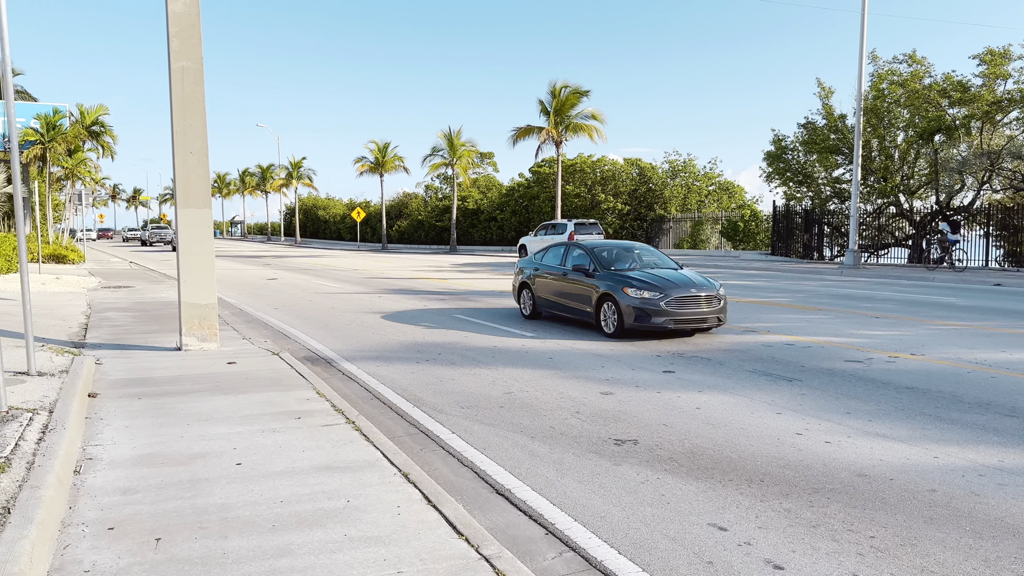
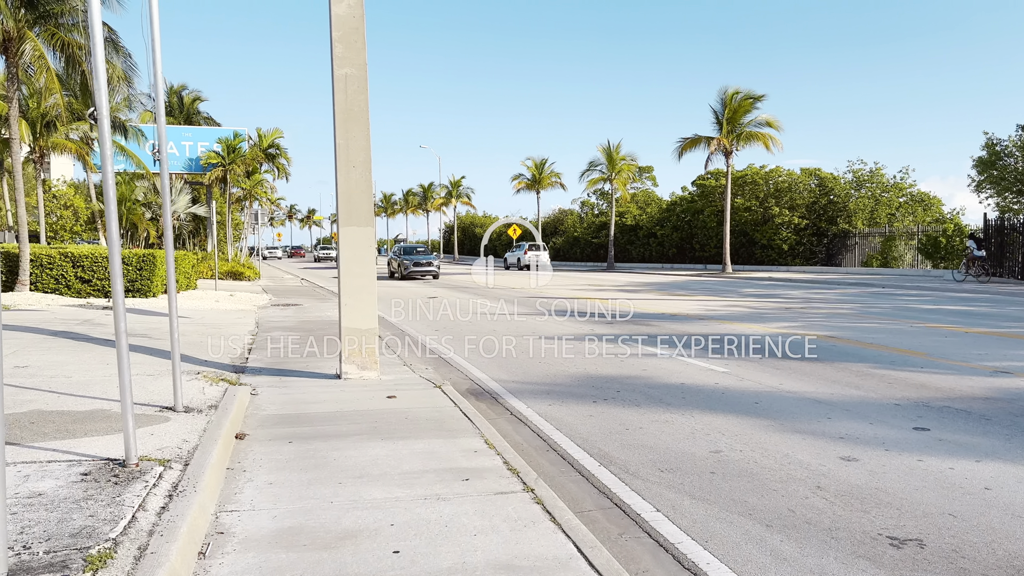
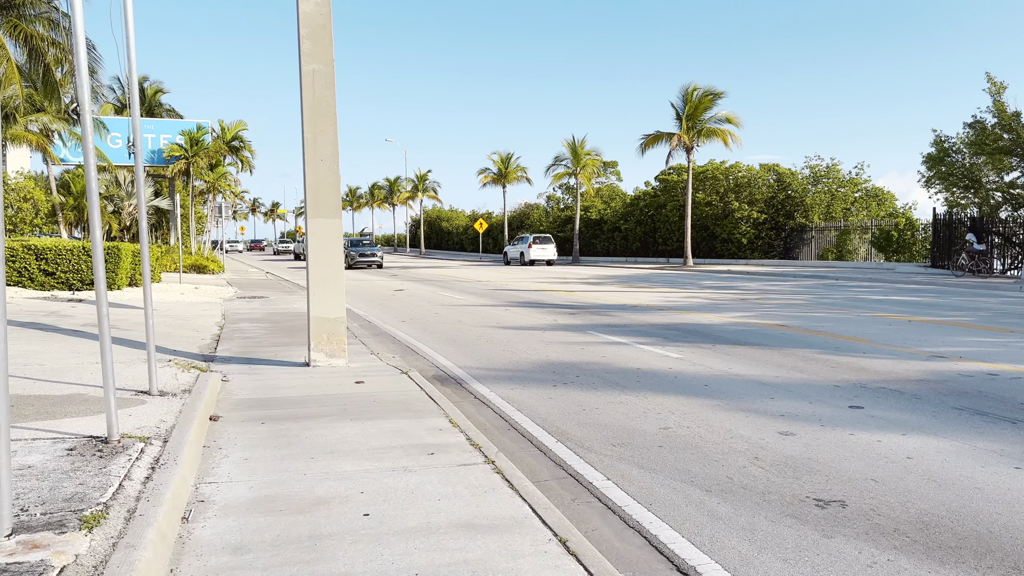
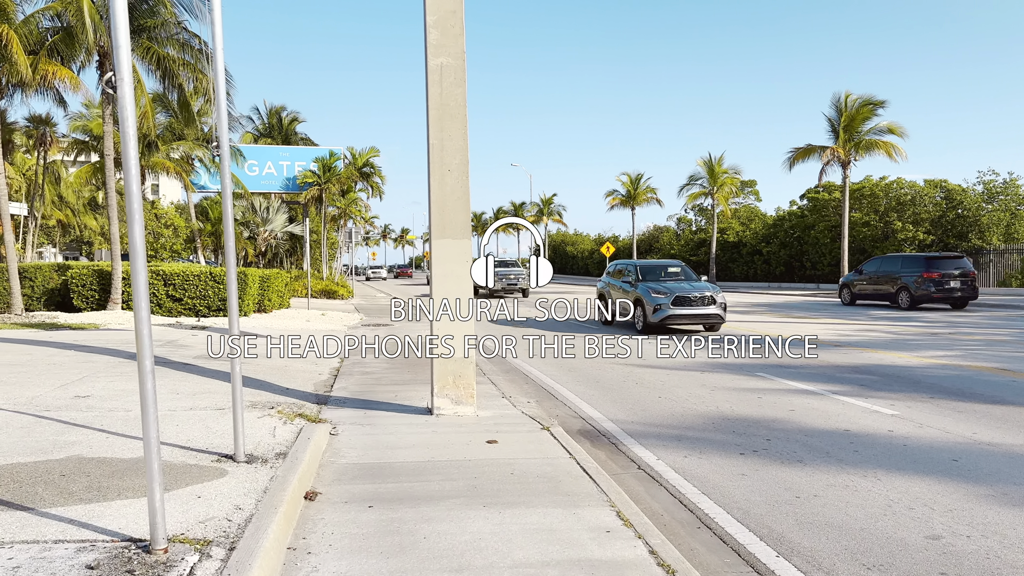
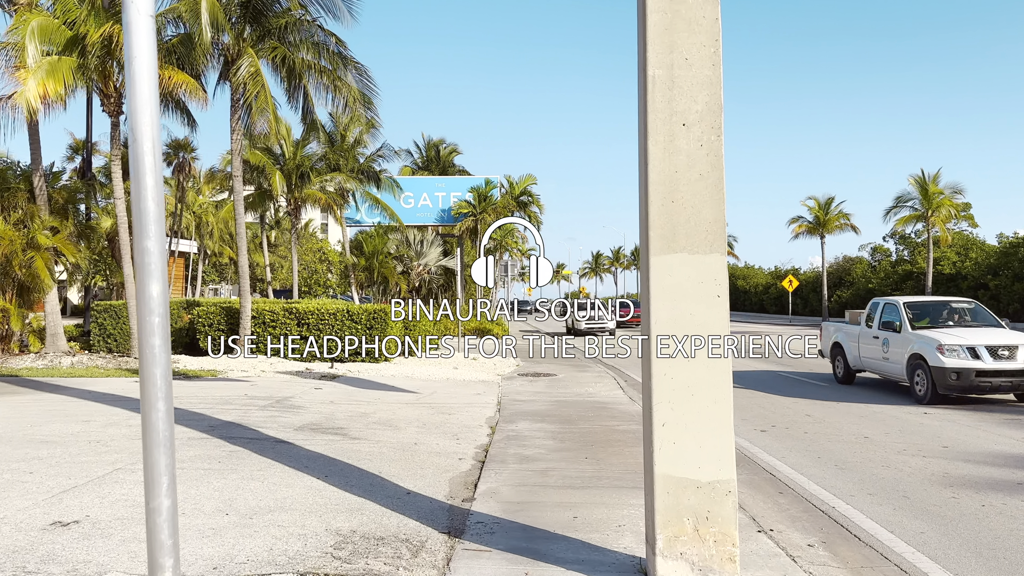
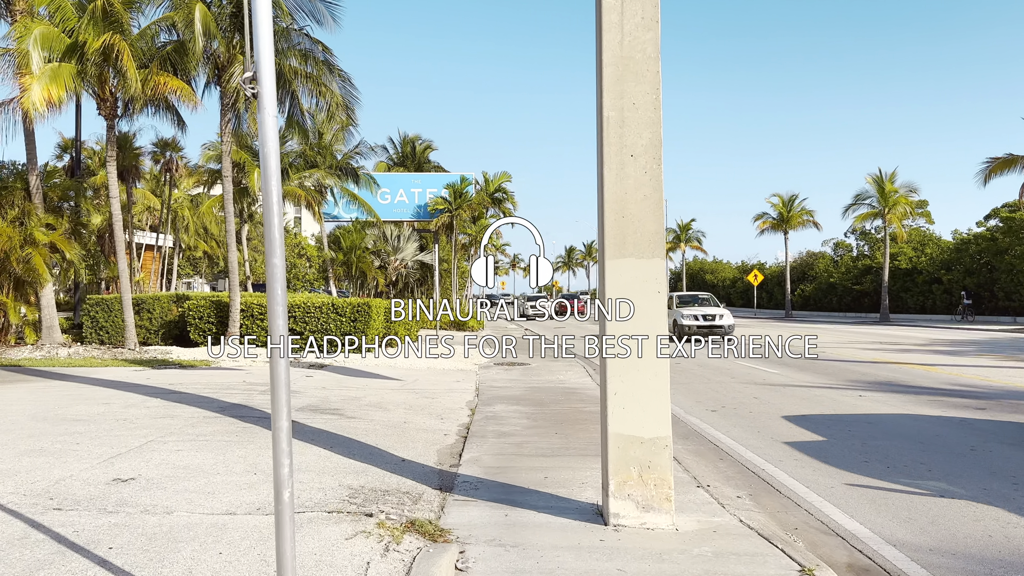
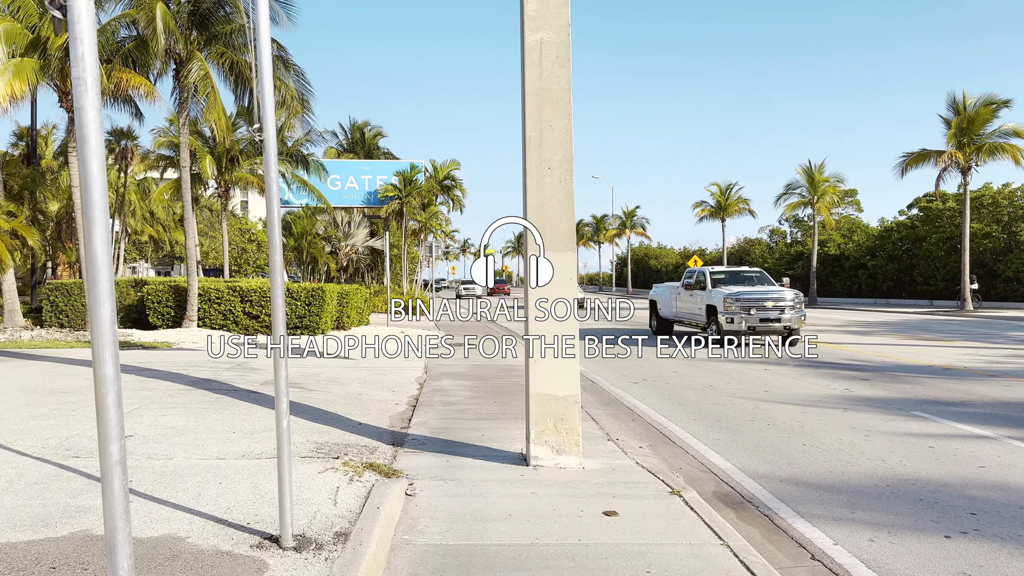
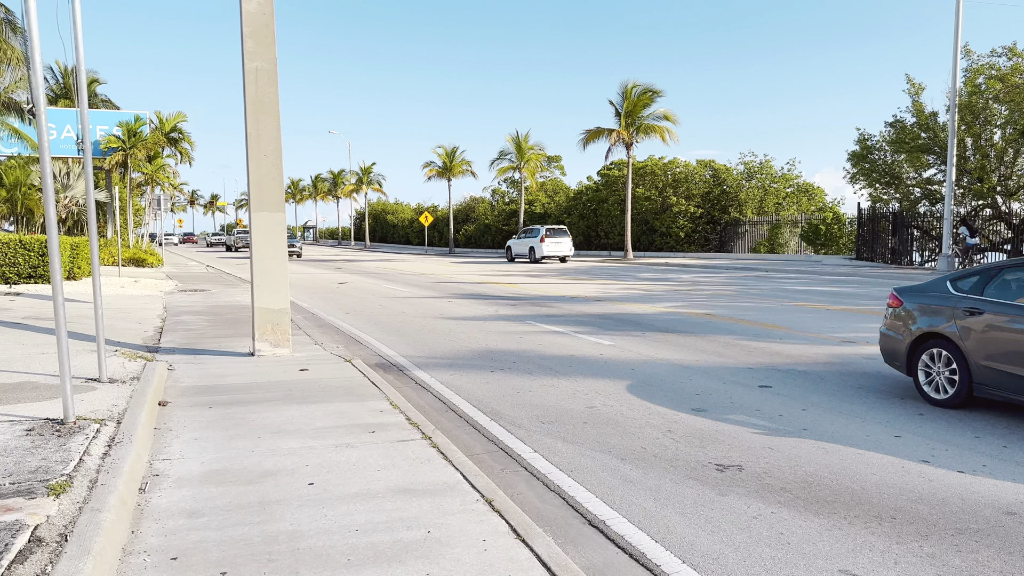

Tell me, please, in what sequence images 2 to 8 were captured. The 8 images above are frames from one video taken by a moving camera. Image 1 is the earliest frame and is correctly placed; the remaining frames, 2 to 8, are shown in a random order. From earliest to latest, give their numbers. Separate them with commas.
8, 3, 2, 4, 7, 6, 5
